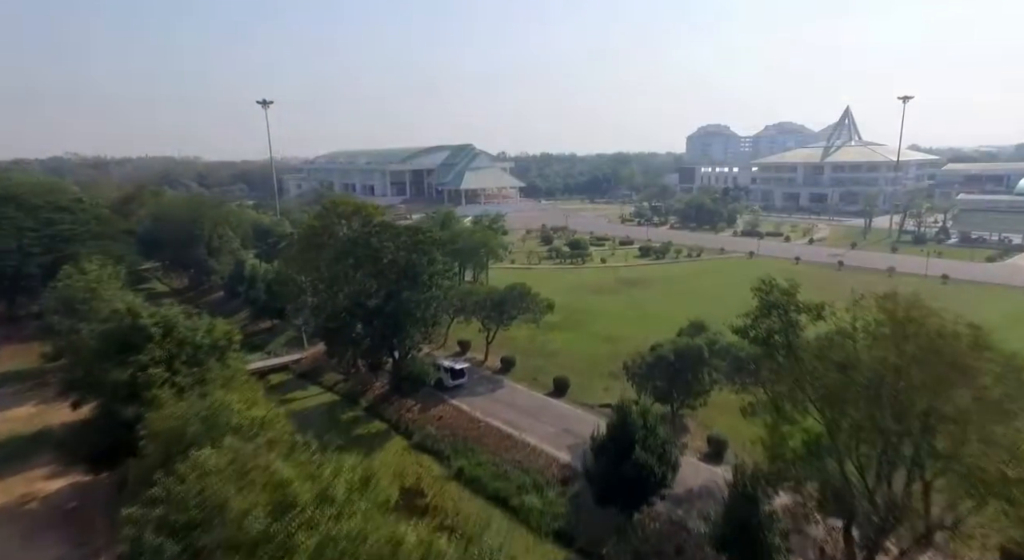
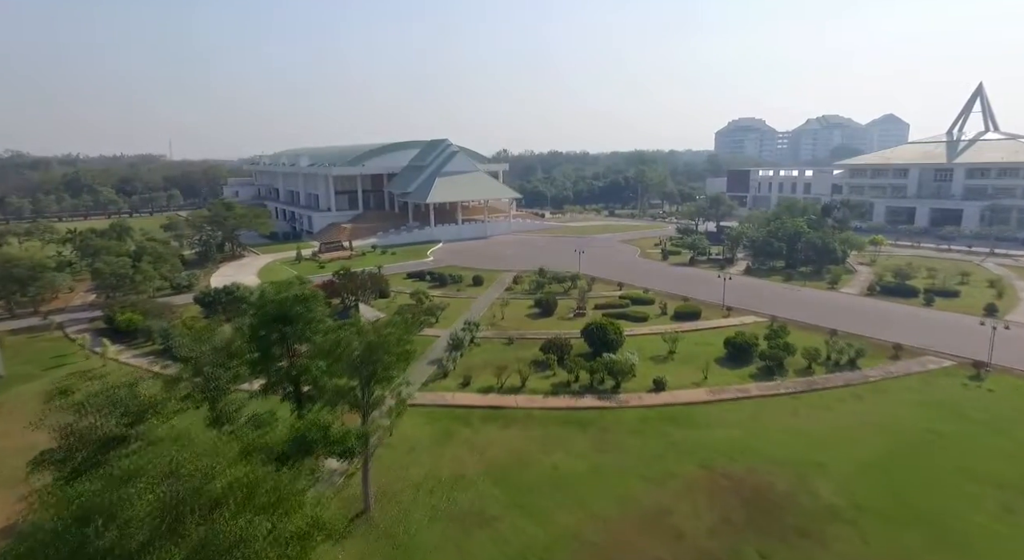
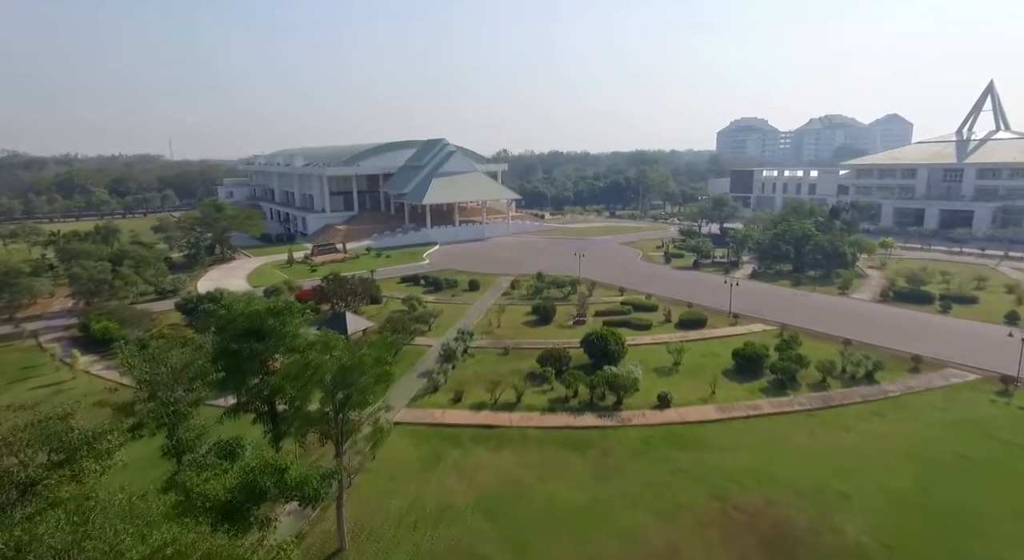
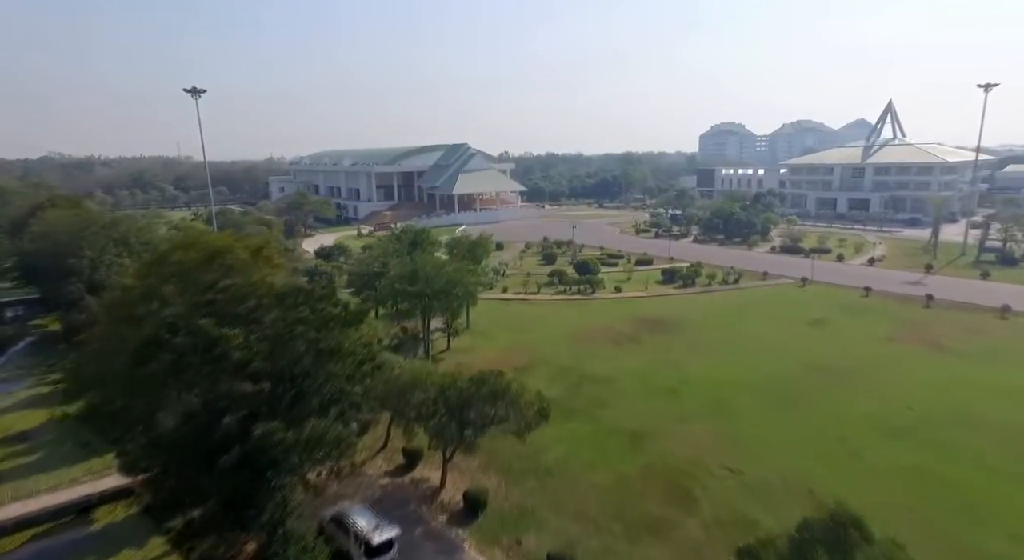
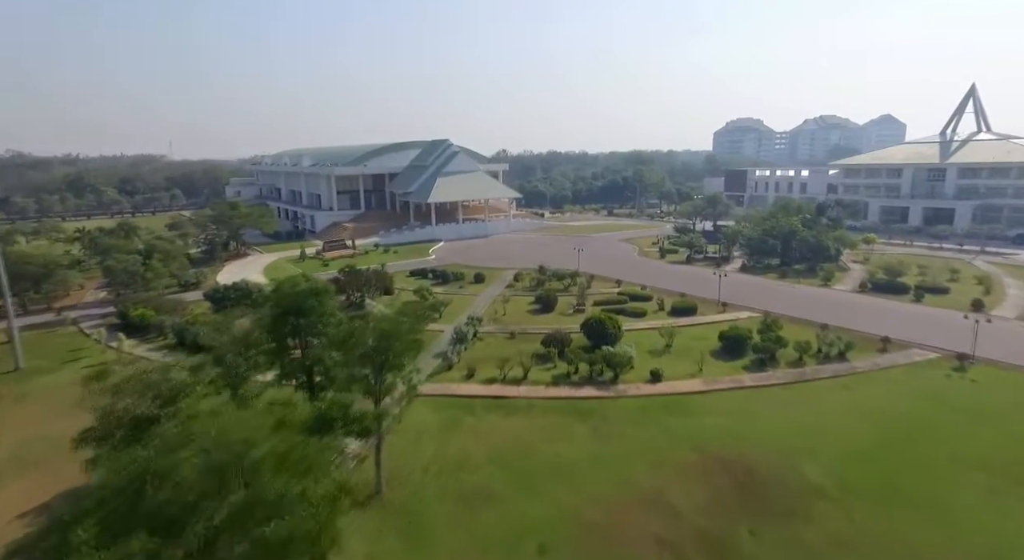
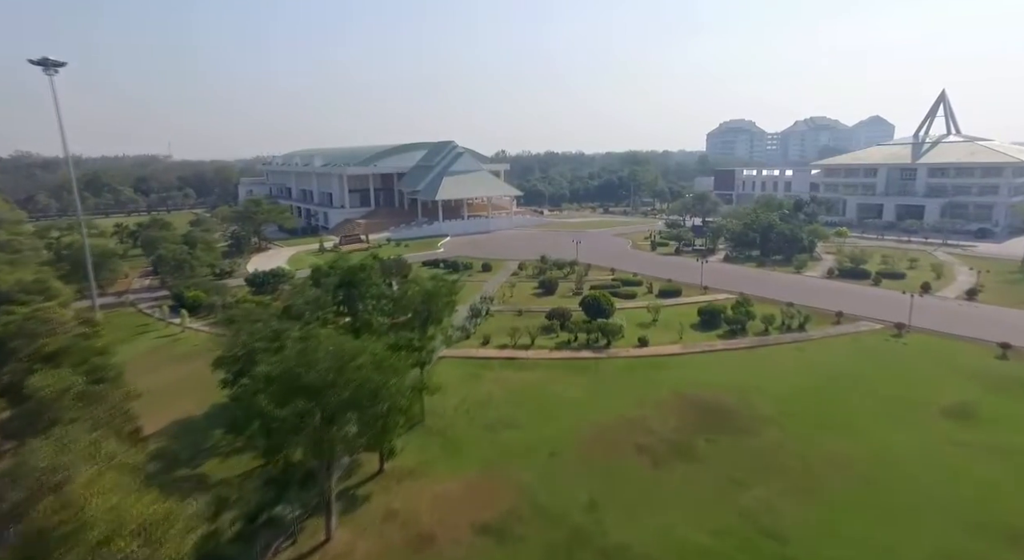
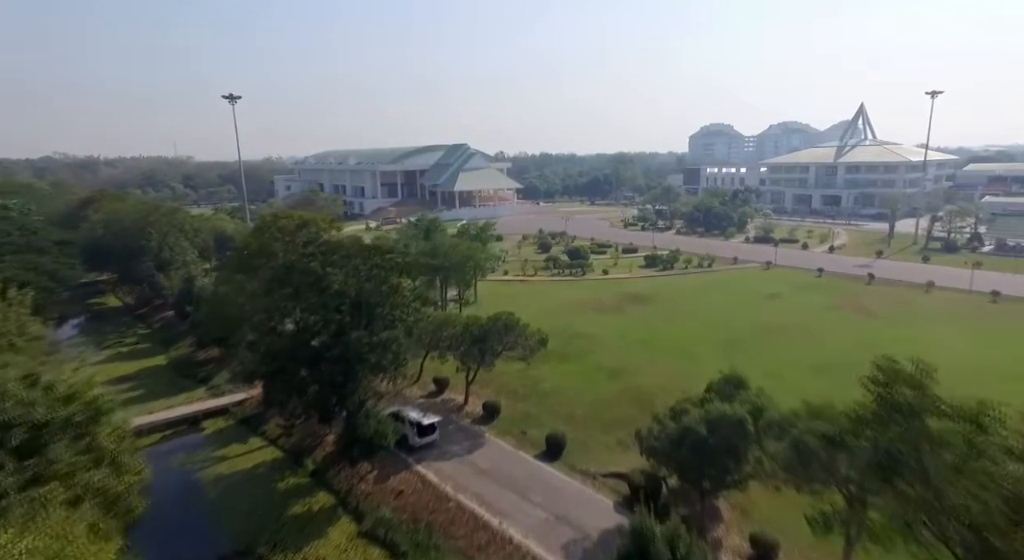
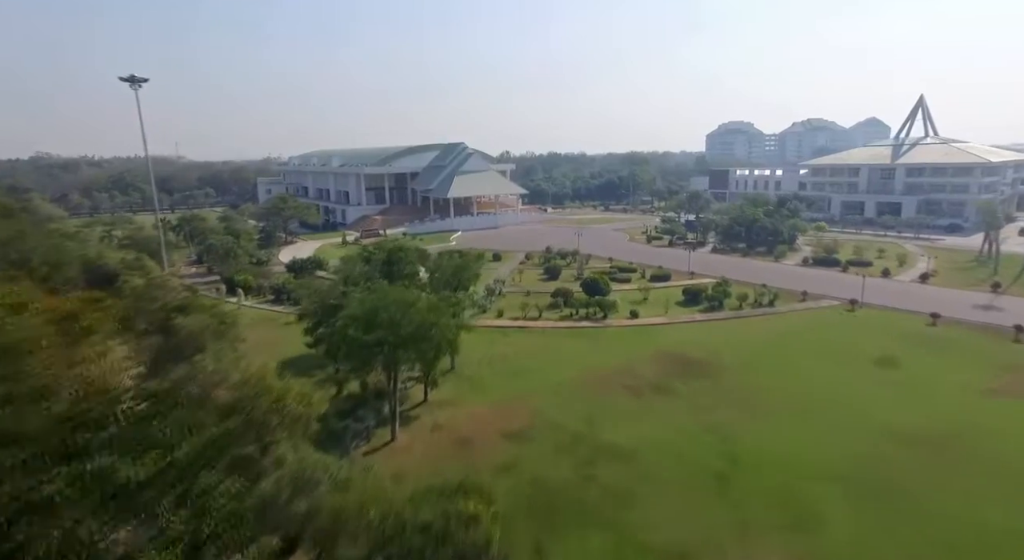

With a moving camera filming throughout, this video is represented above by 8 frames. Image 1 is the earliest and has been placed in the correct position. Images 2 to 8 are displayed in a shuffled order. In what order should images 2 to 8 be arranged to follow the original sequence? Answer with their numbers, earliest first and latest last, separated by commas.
7, 4, 8, 6, 5, 2, 3
